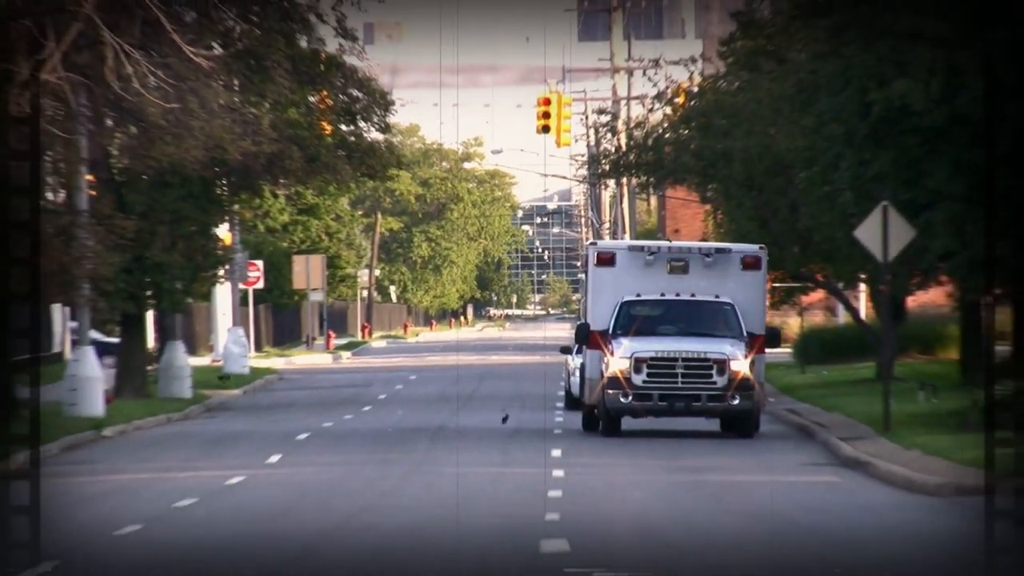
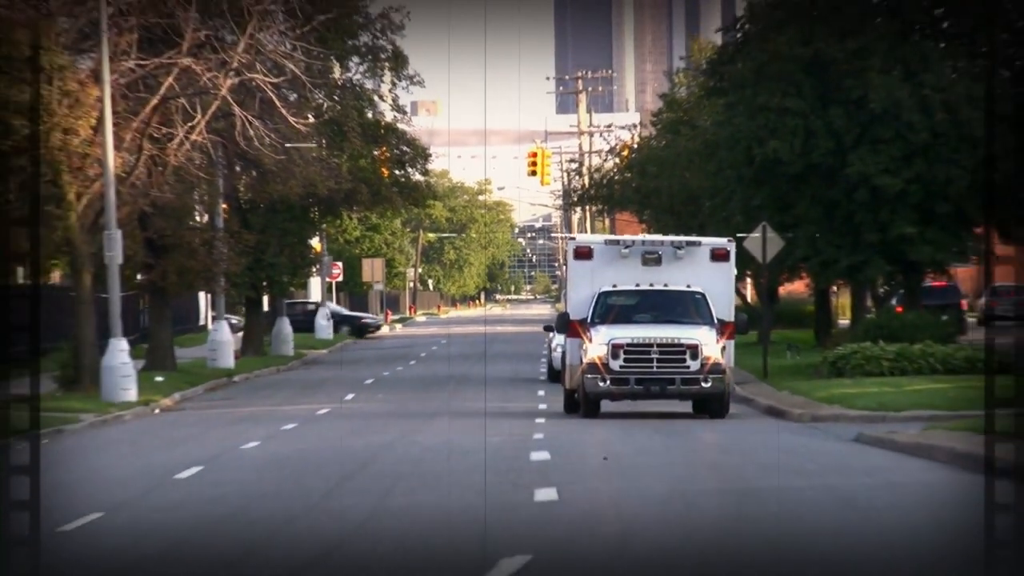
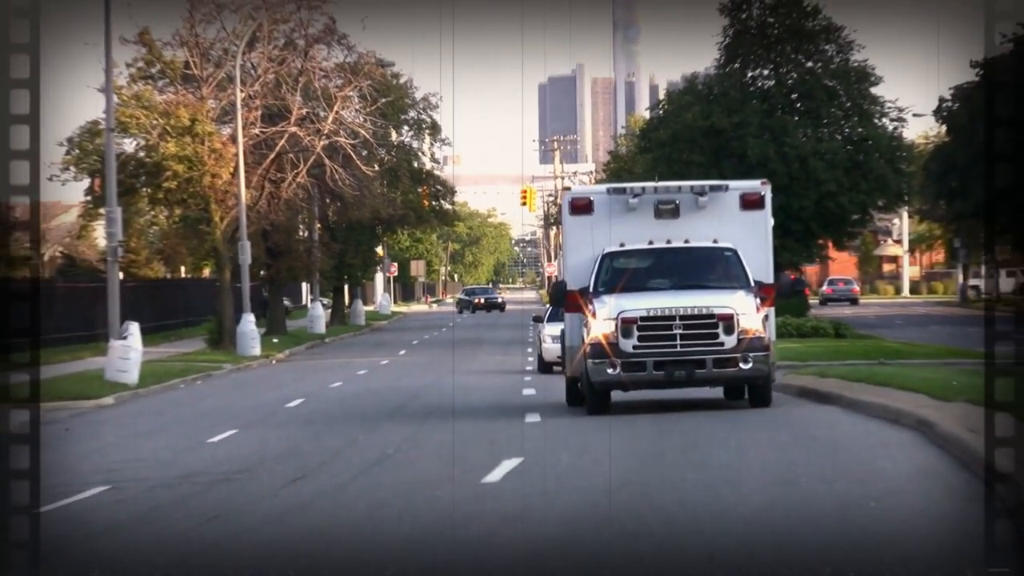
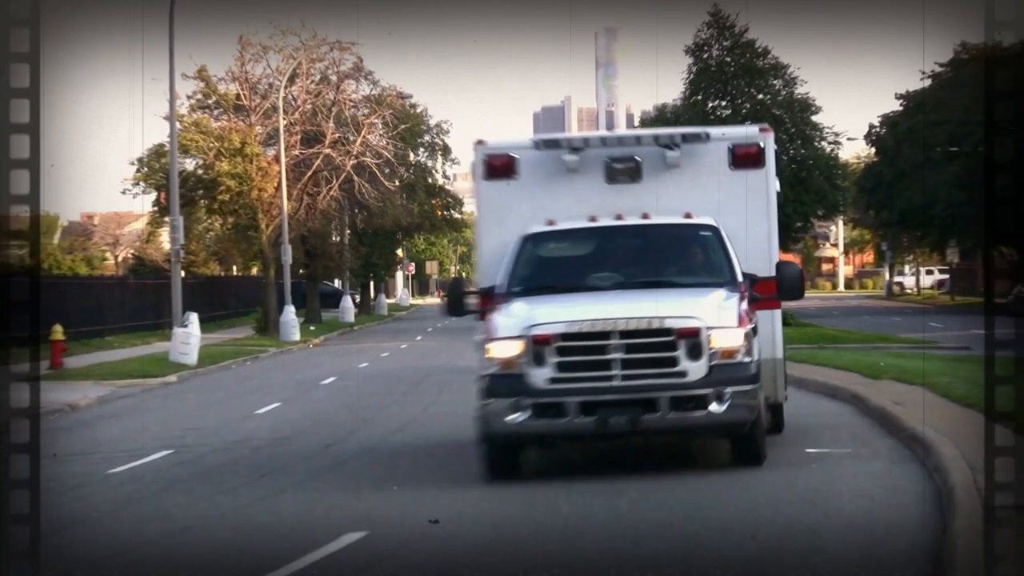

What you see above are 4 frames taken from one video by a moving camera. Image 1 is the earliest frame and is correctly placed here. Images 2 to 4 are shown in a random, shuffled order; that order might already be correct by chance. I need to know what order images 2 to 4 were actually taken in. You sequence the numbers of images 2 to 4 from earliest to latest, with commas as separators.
2, 3, 4
